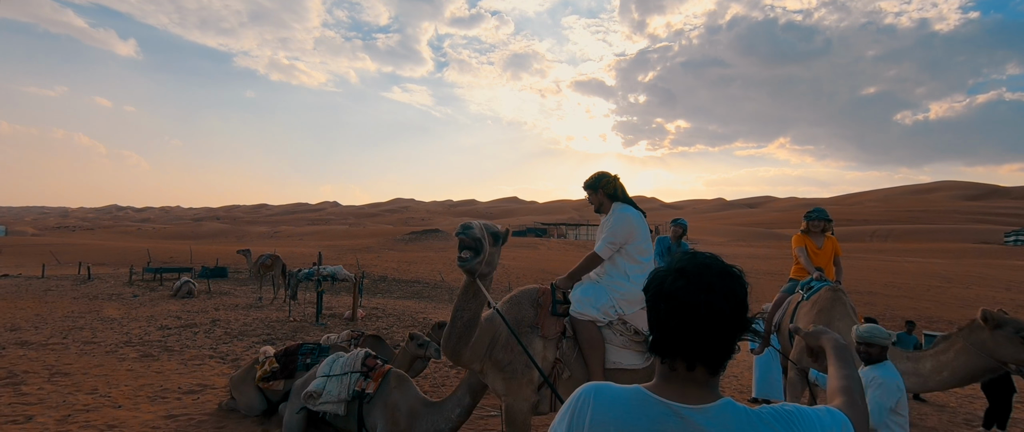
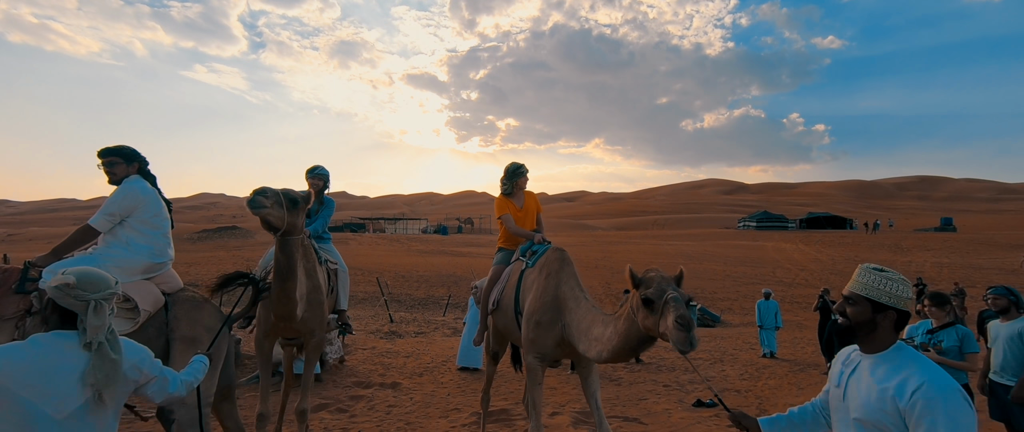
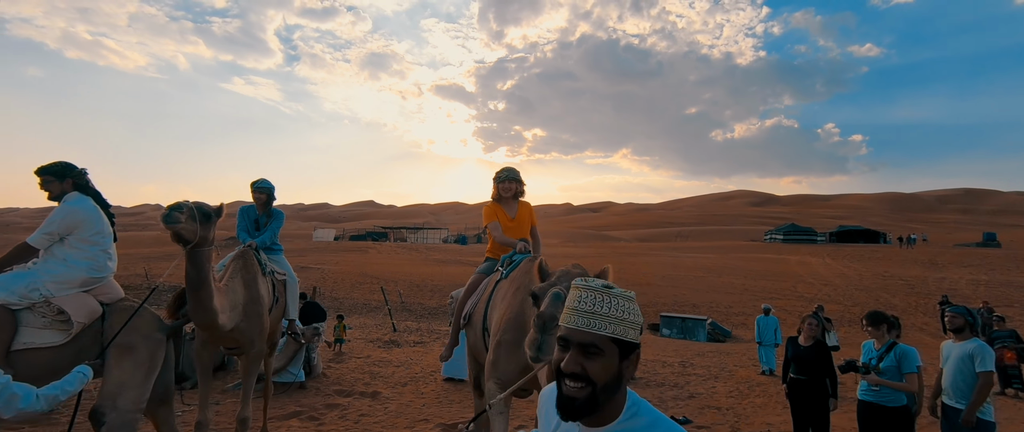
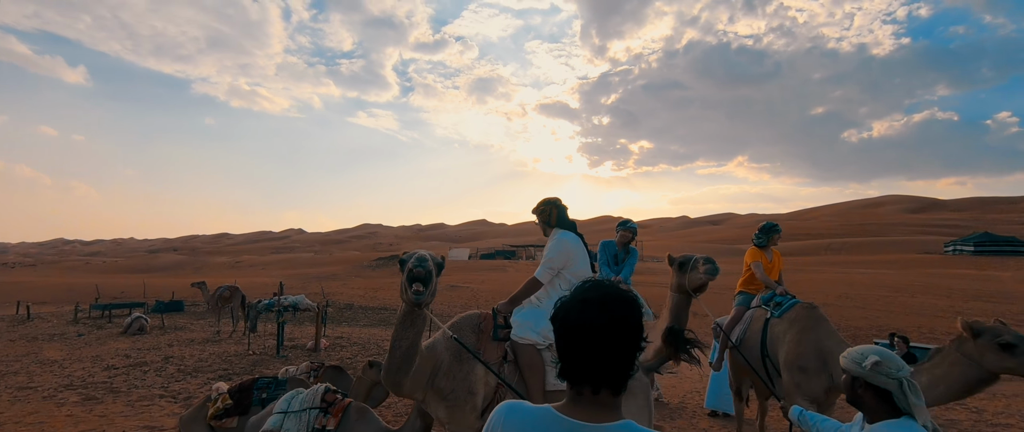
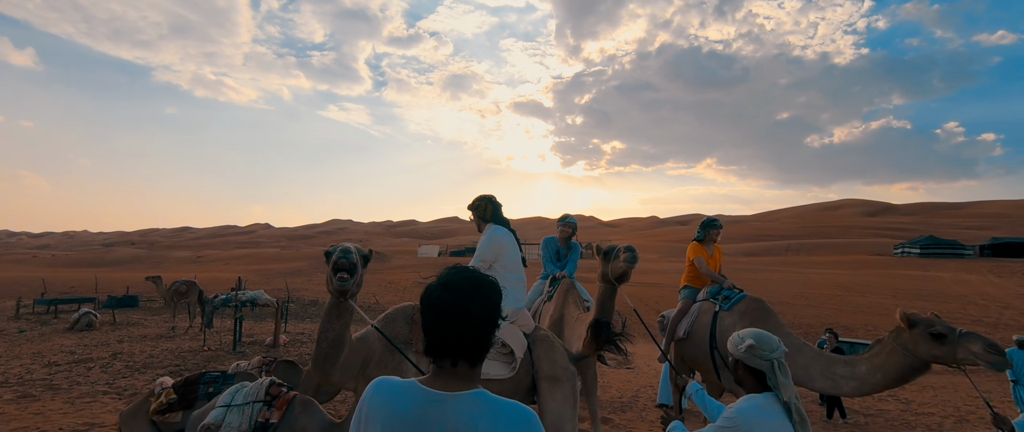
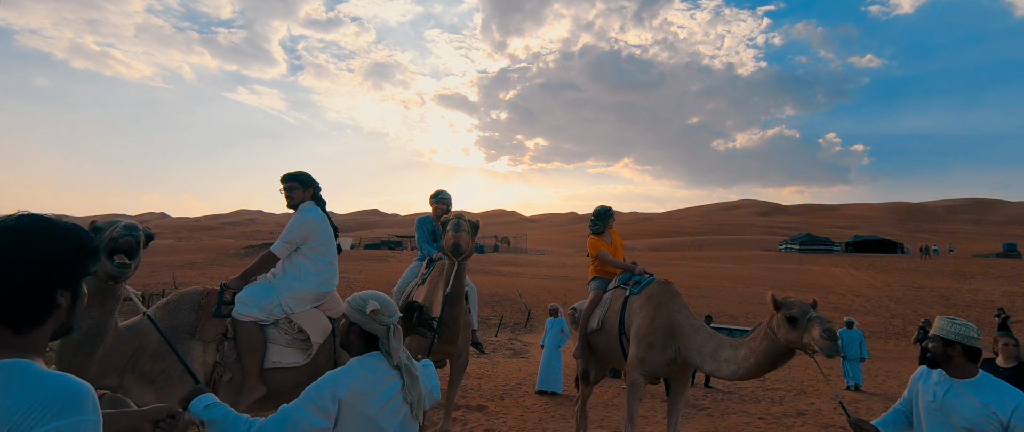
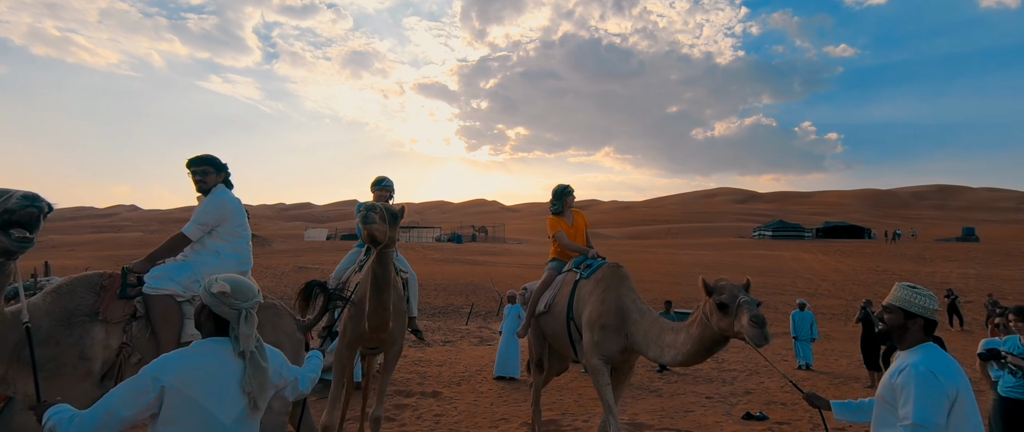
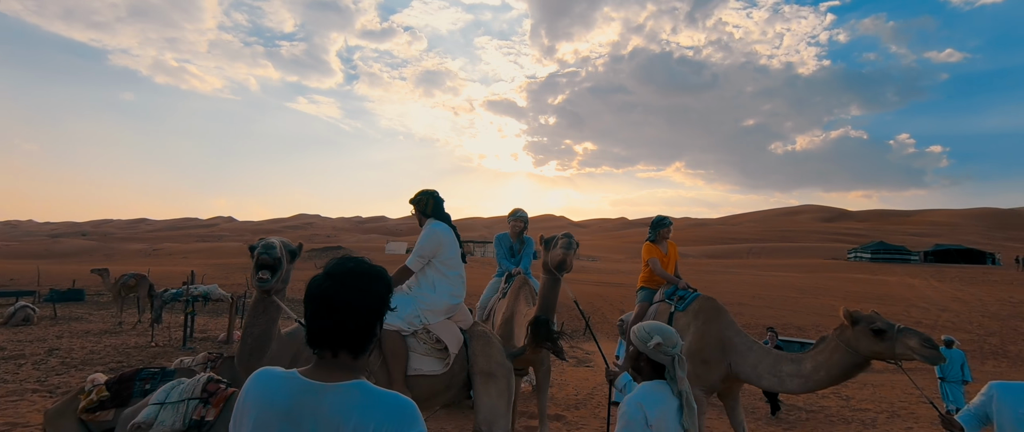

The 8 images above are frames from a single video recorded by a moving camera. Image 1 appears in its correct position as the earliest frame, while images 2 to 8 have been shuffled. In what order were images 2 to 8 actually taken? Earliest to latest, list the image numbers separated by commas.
4, 5, 8, 6, 7, 2, 3
